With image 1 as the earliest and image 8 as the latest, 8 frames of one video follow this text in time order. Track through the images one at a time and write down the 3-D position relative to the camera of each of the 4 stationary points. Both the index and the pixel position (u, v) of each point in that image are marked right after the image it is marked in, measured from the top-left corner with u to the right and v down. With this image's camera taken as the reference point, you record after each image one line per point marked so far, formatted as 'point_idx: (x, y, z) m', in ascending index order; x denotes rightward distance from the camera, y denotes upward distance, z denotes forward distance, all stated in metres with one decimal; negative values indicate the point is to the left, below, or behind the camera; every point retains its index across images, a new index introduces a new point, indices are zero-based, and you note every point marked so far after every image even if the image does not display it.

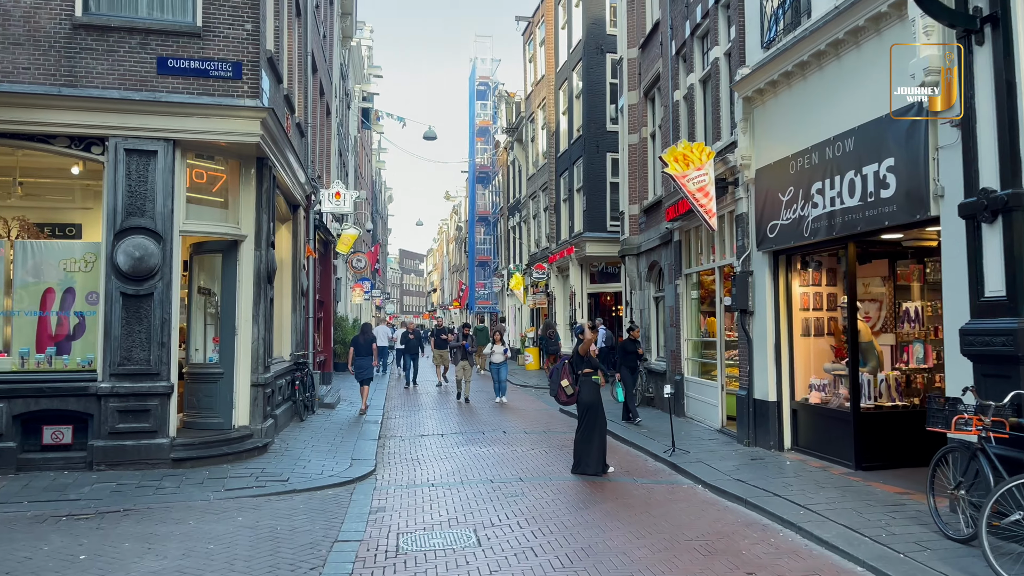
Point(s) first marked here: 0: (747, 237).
0: (+3.0, +0.7, +10.5) m
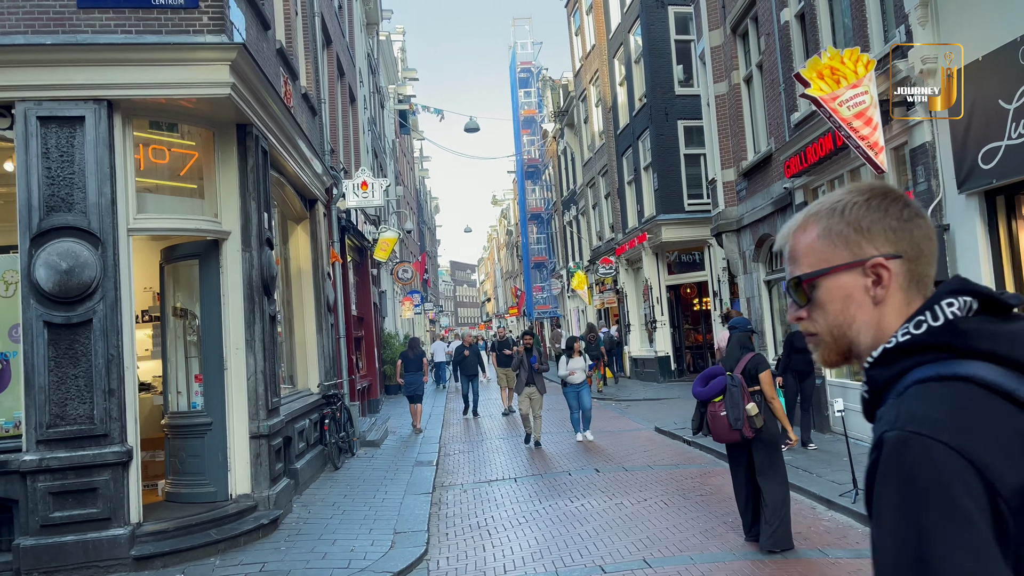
0: (+3.8, +1.0, +7.3) m
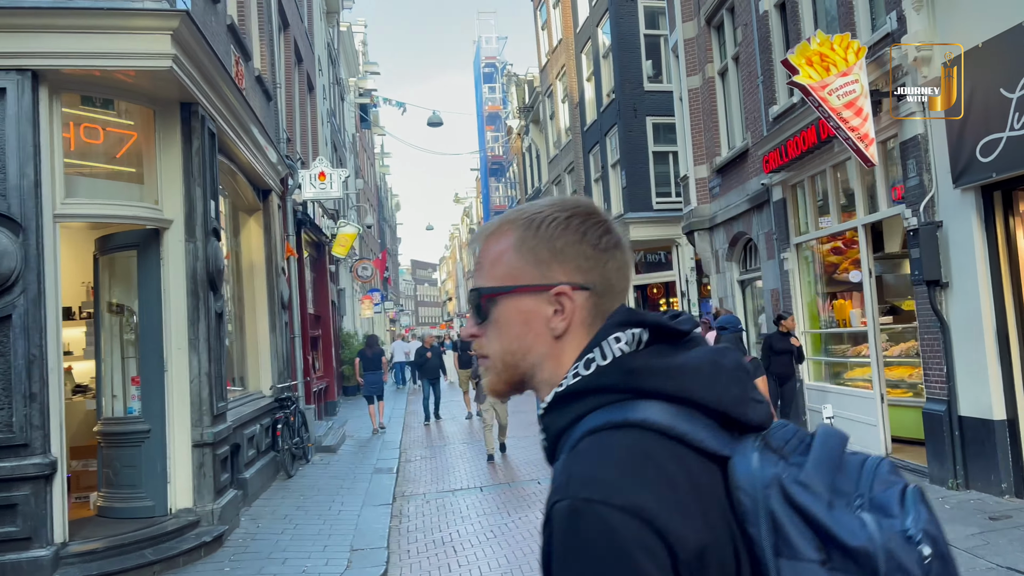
0: (+3.5, +1.0, +6.9) m
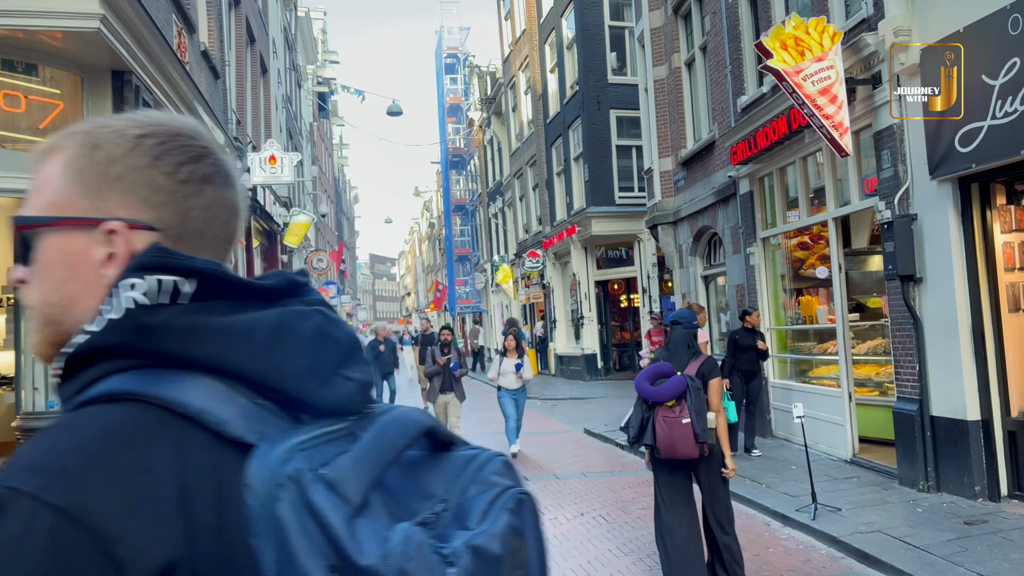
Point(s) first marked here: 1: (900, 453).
0: (+3.2, +1.0, +6.7) m
1: (+3.2, -1.4, +6.8) m
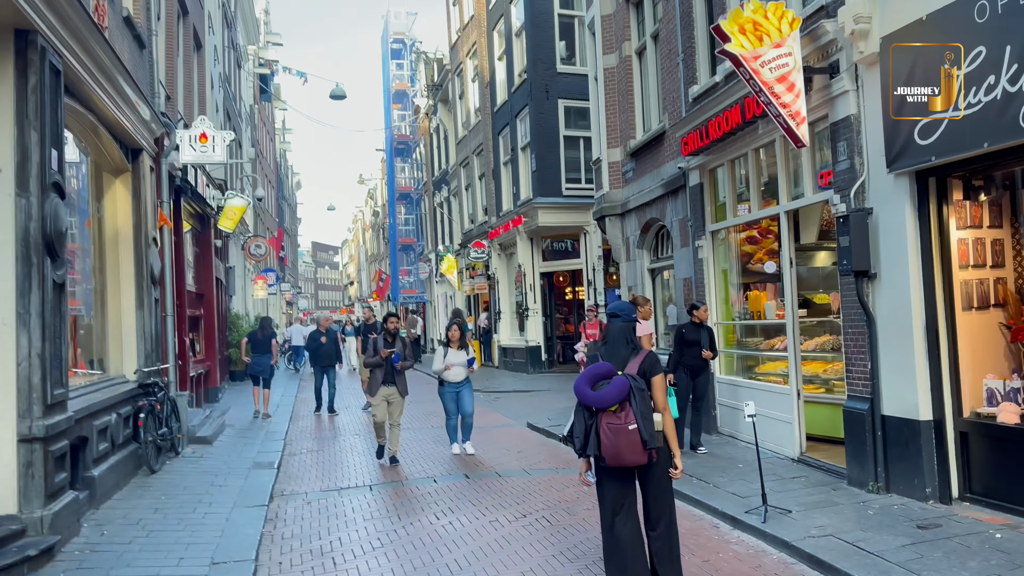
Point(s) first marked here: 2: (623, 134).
0: (+2.8, +1.1, +6.5) m
1: (+2.7, -1.3, +6.6) m
2: (+1.7, +2.4, +12.4) m
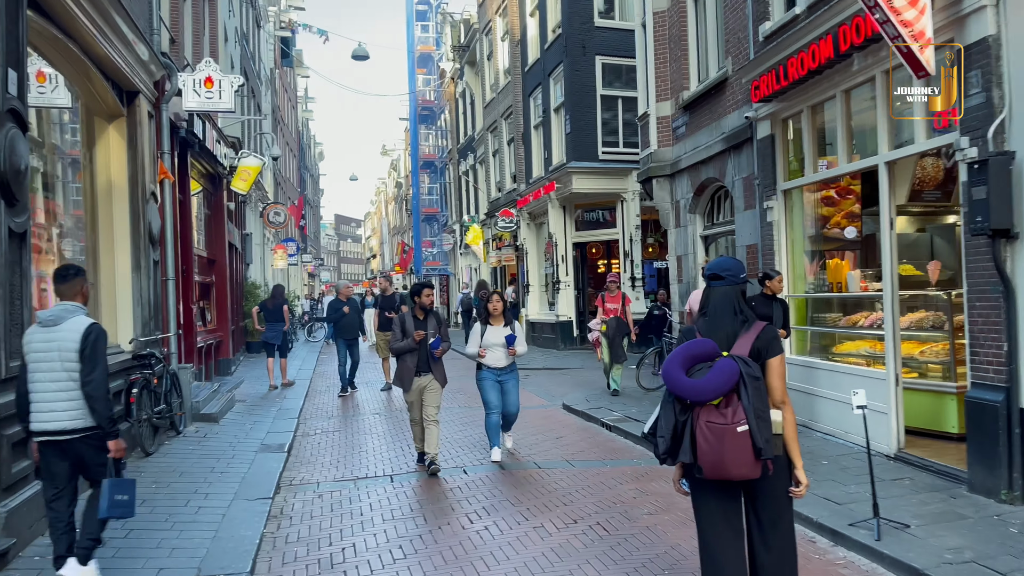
0: (+3.1, +1.3, +5.3) m
1: (+3.1, -1.1, +5.4) m
2: (+2.2, +2.8, +11.1) m
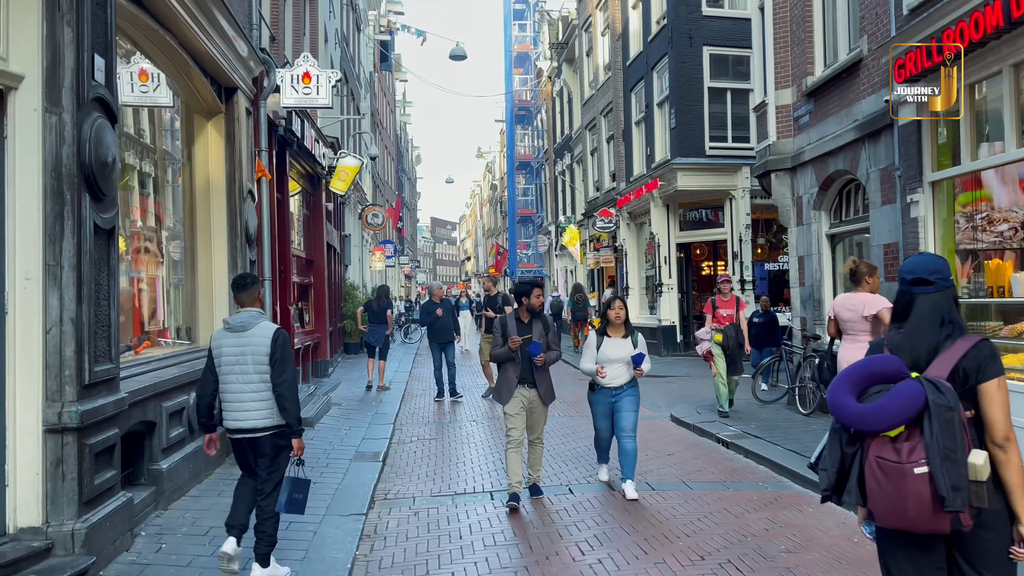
0: (+3.8, +1.3, +4.3) m
1: (+3.7, -1.1, +4.4) m
2: (+3.6, +2.7, +10.2) m
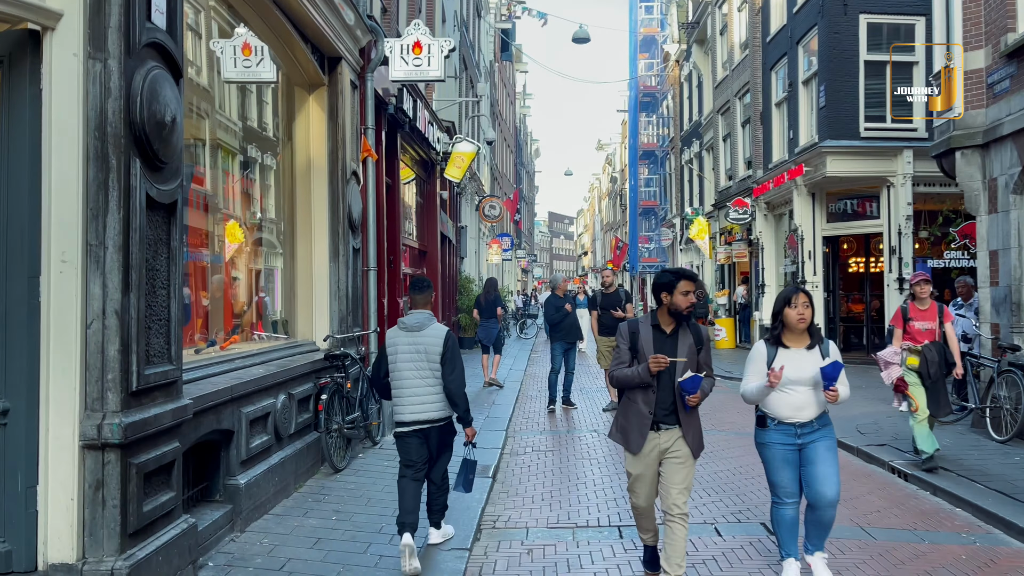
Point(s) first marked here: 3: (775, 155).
0: (+4.4, +1.2, +2.6) m
1: (+4.3, -1.2, +2.8) m
2: (+5.0, +2.7, +8.5) m
3: (+5.7, +2.8, +17.5) m
